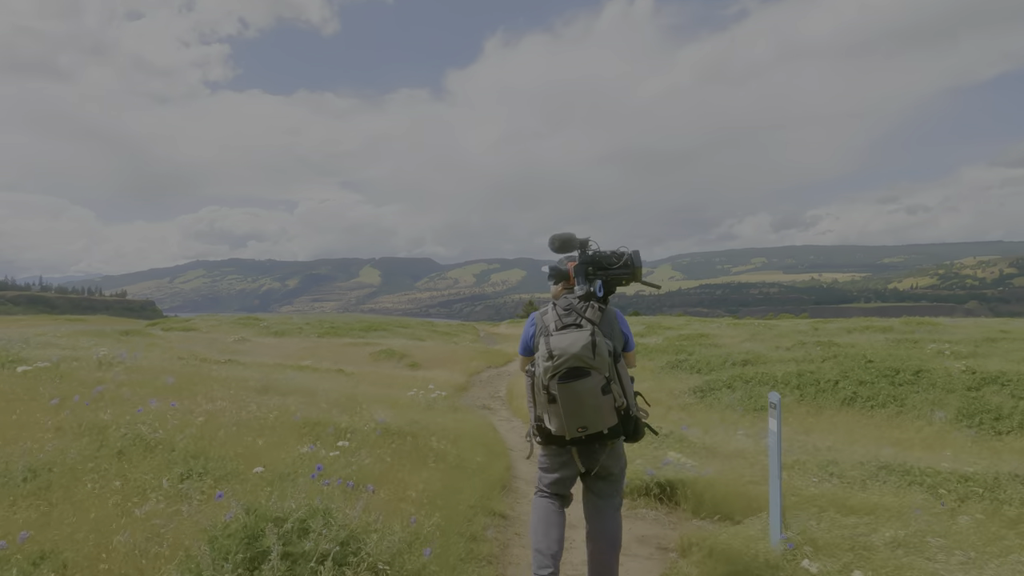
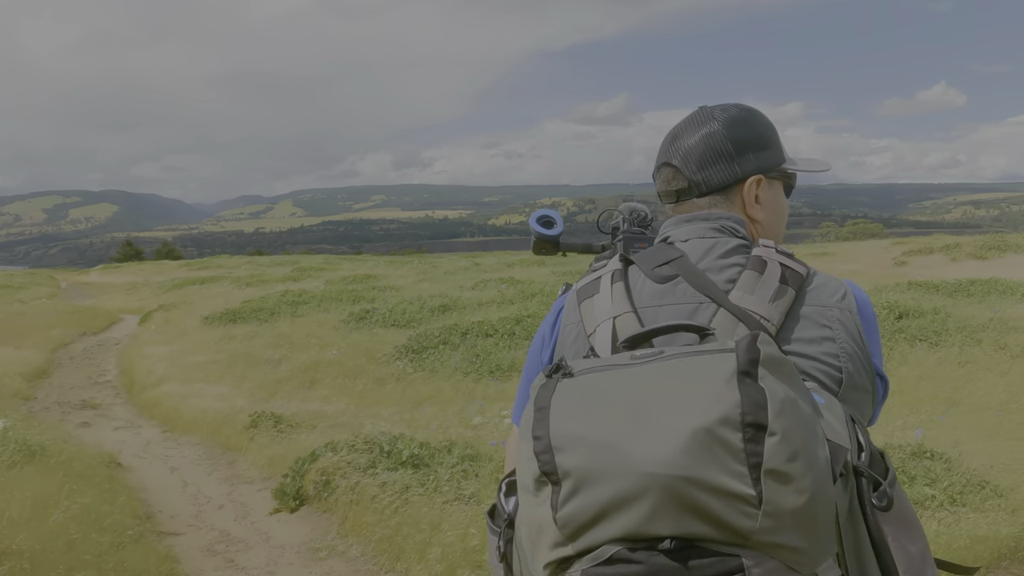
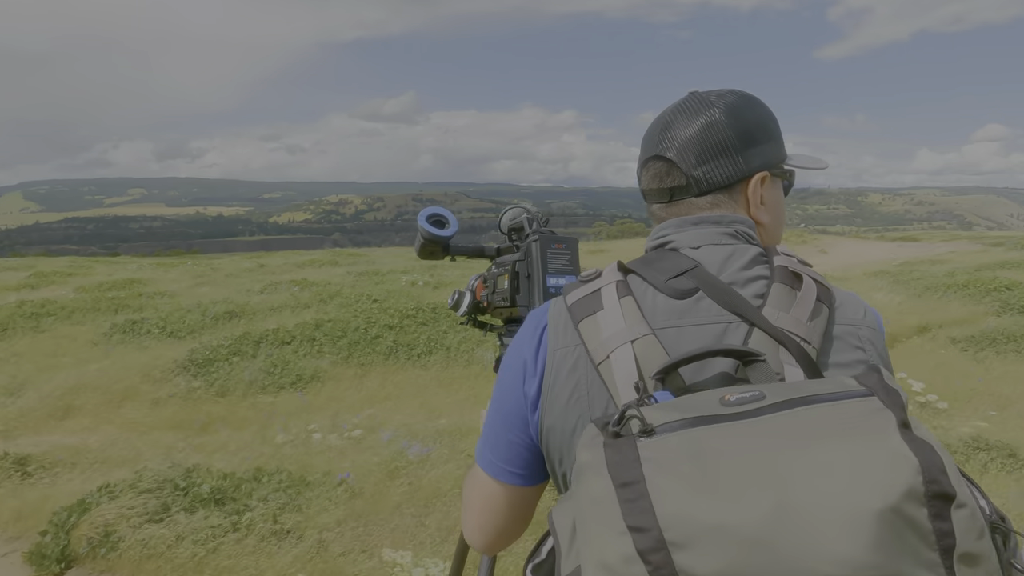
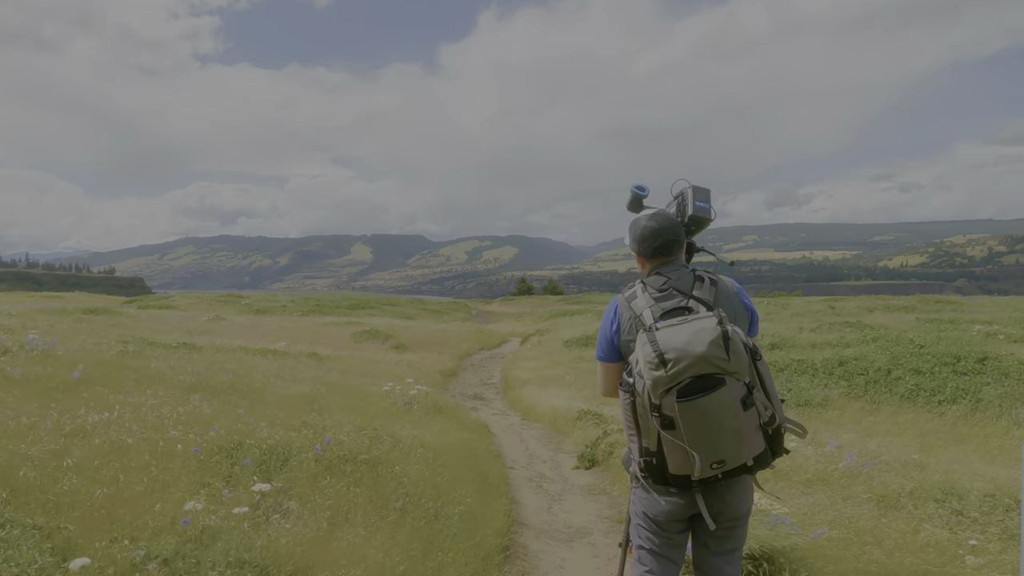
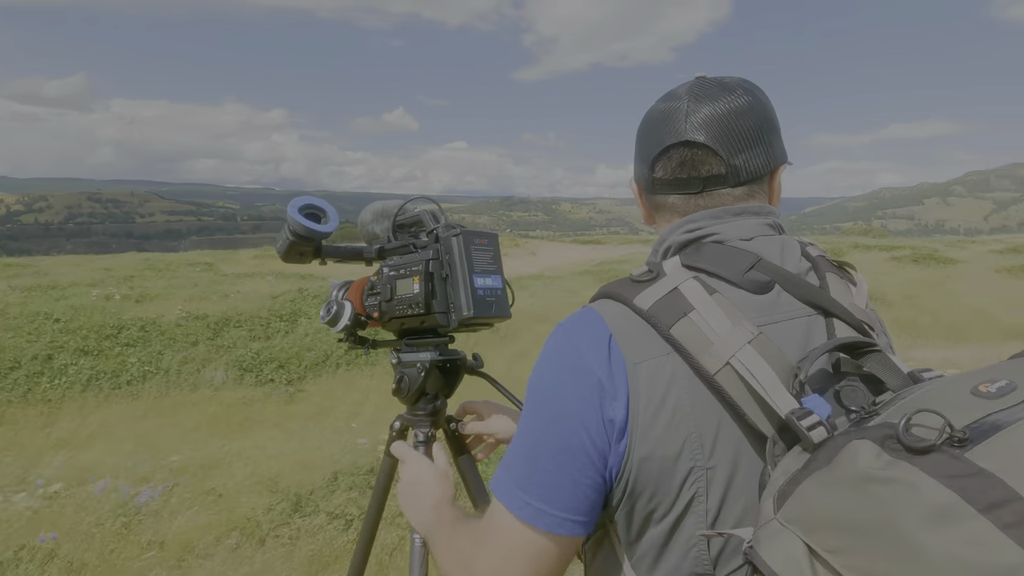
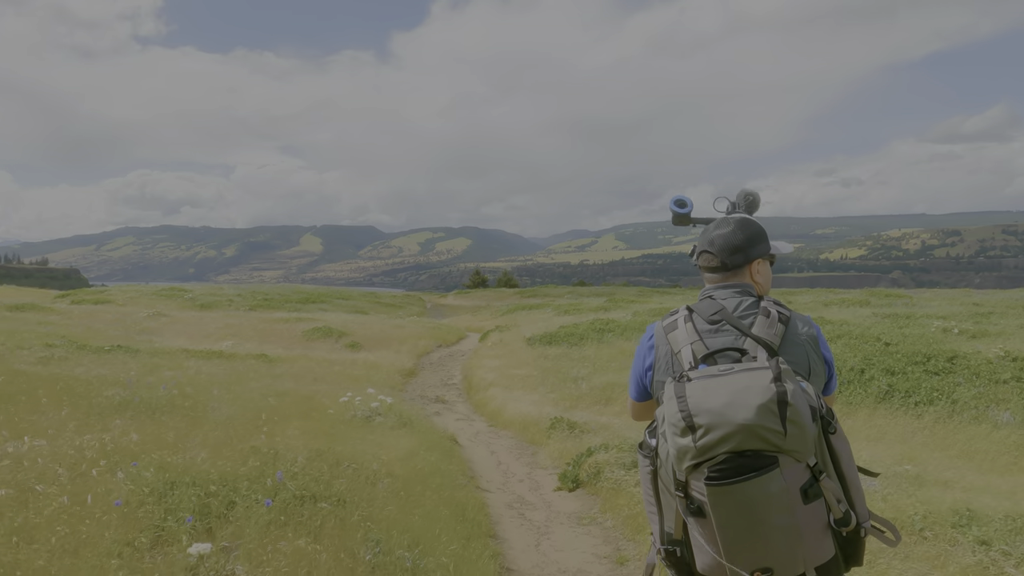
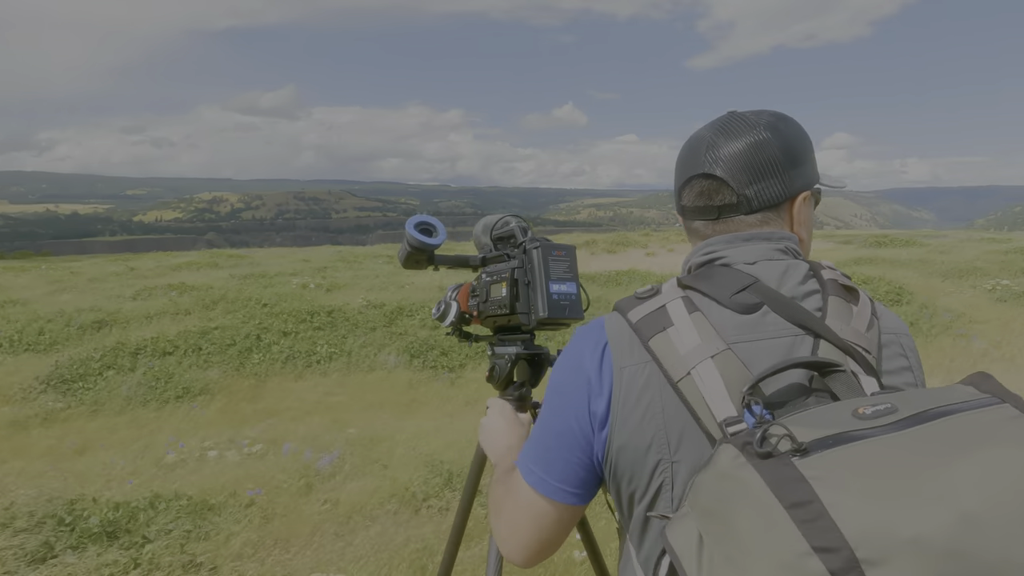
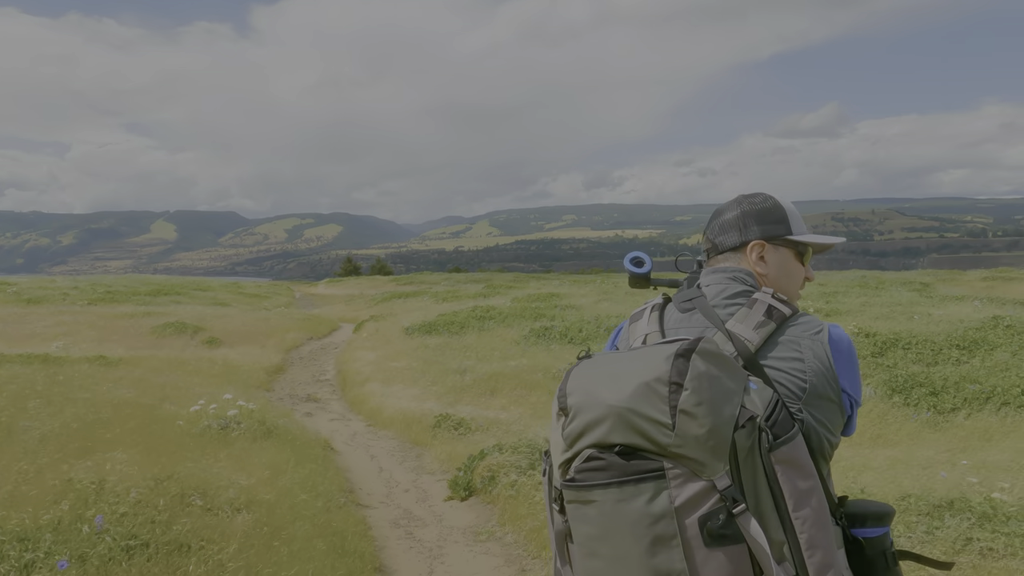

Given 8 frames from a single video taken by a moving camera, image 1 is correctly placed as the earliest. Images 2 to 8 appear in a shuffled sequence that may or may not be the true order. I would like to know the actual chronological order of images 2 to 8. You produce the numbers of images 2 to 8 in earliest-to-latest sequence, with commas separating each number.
4, 6, 8, 2, 3, 7, 5
